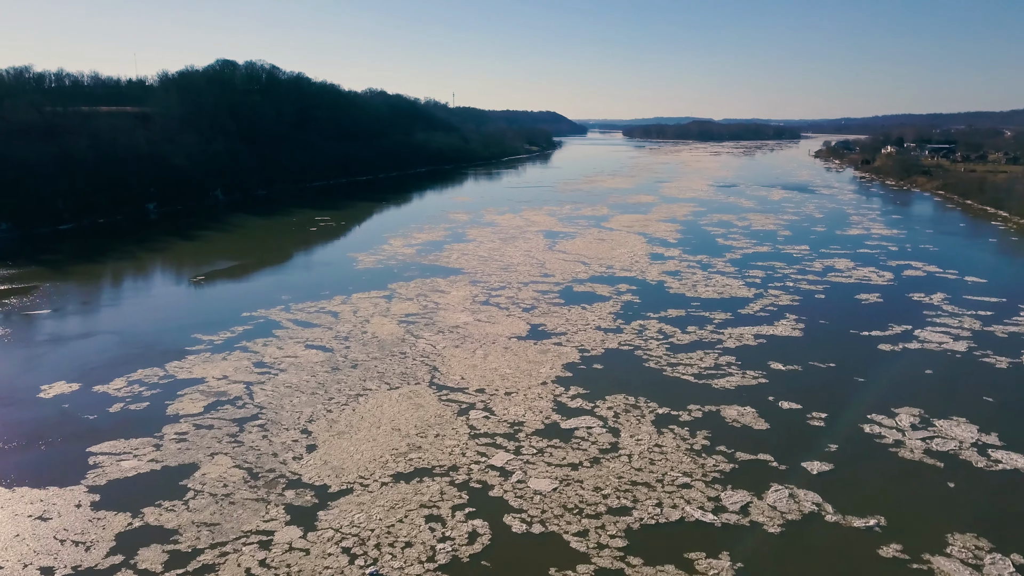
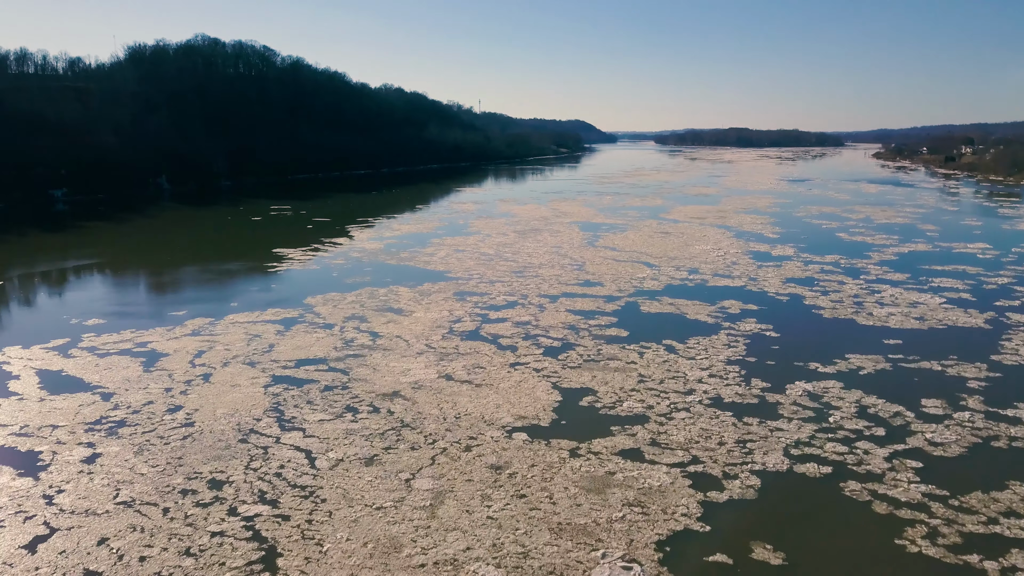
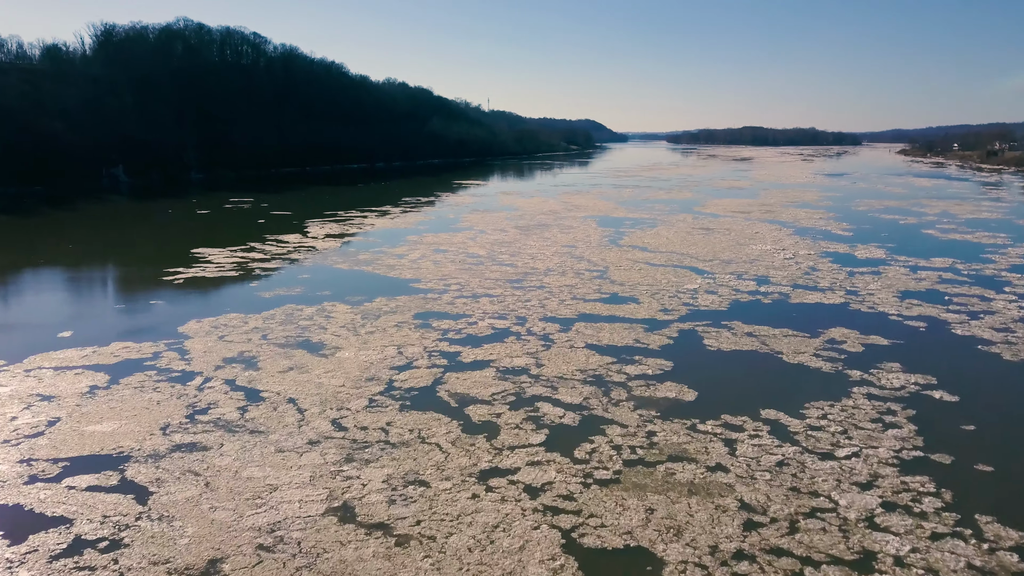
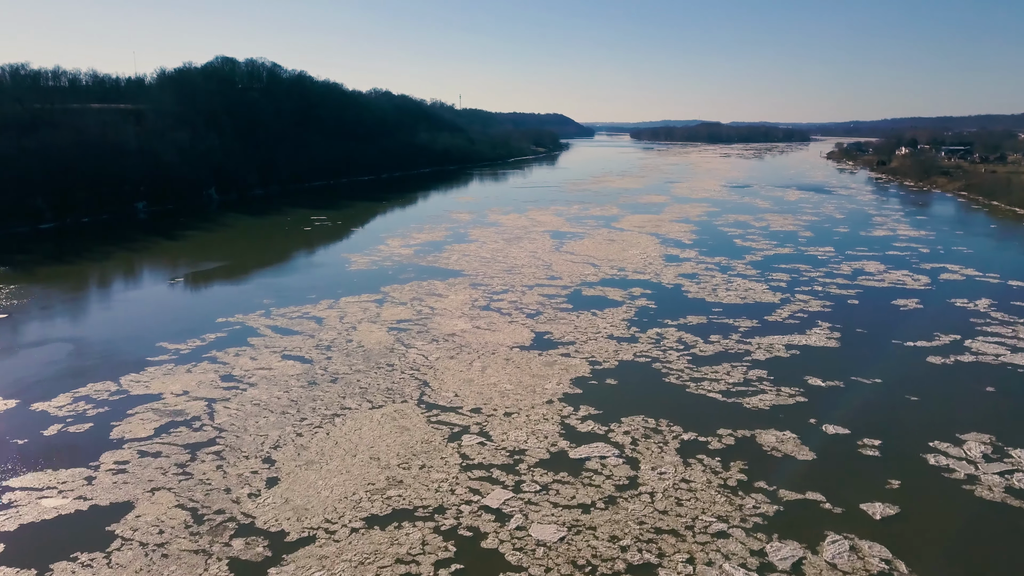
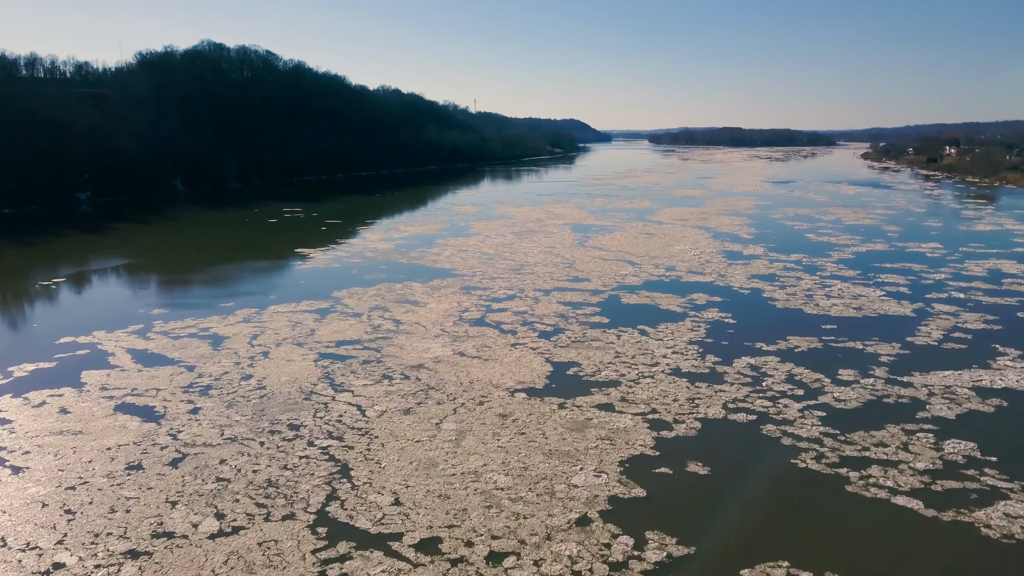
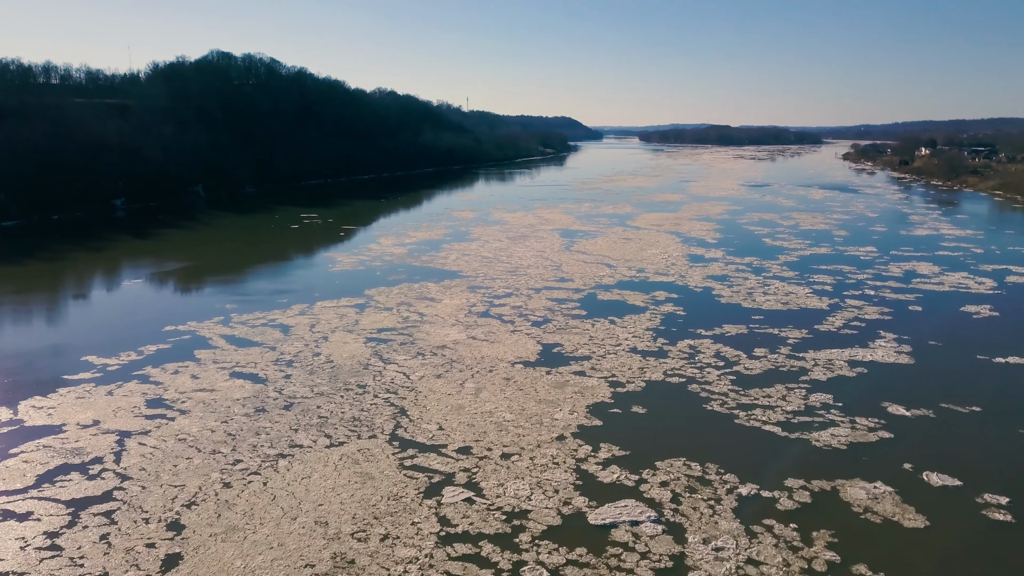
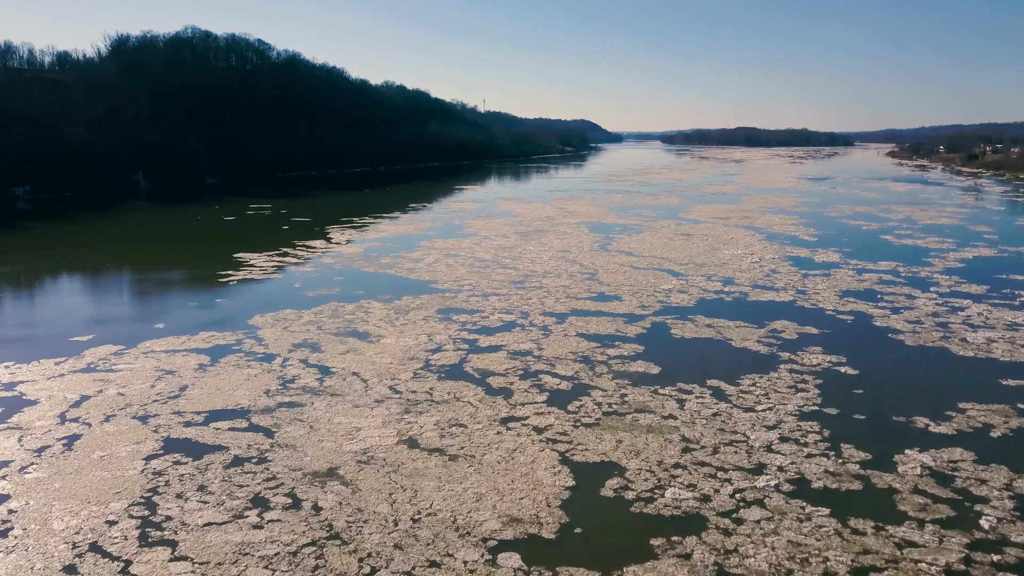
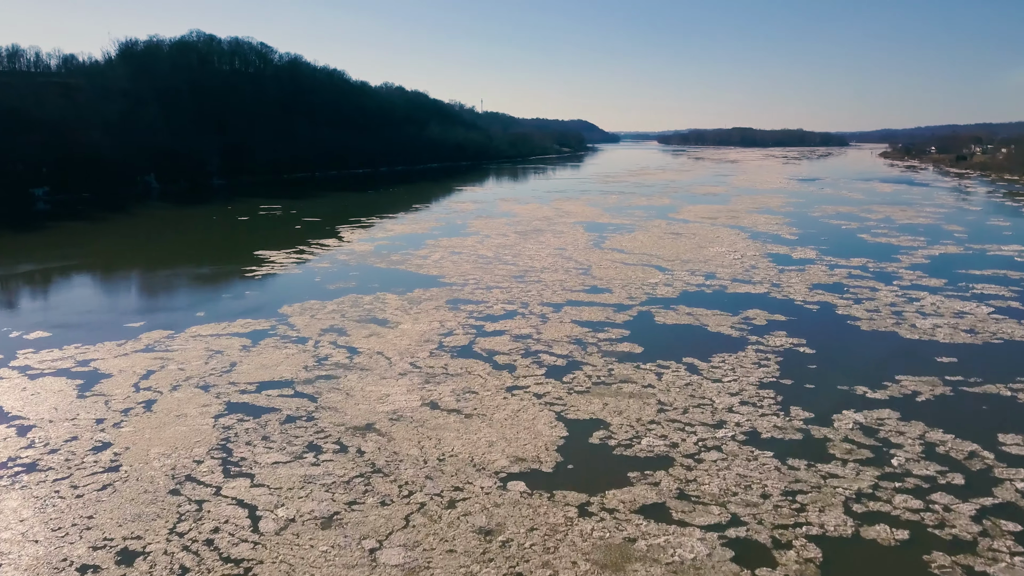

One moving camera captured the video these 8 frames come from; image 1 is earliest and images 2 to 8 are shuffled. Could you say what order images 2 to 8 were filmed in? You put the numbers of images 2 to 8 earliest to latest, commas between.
4, 6, 5, 2, 8, 7, 3
